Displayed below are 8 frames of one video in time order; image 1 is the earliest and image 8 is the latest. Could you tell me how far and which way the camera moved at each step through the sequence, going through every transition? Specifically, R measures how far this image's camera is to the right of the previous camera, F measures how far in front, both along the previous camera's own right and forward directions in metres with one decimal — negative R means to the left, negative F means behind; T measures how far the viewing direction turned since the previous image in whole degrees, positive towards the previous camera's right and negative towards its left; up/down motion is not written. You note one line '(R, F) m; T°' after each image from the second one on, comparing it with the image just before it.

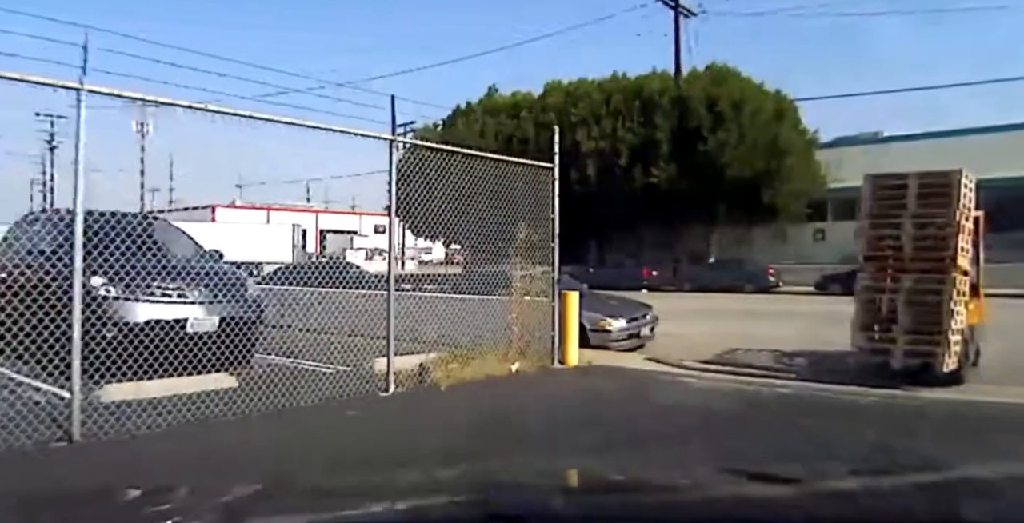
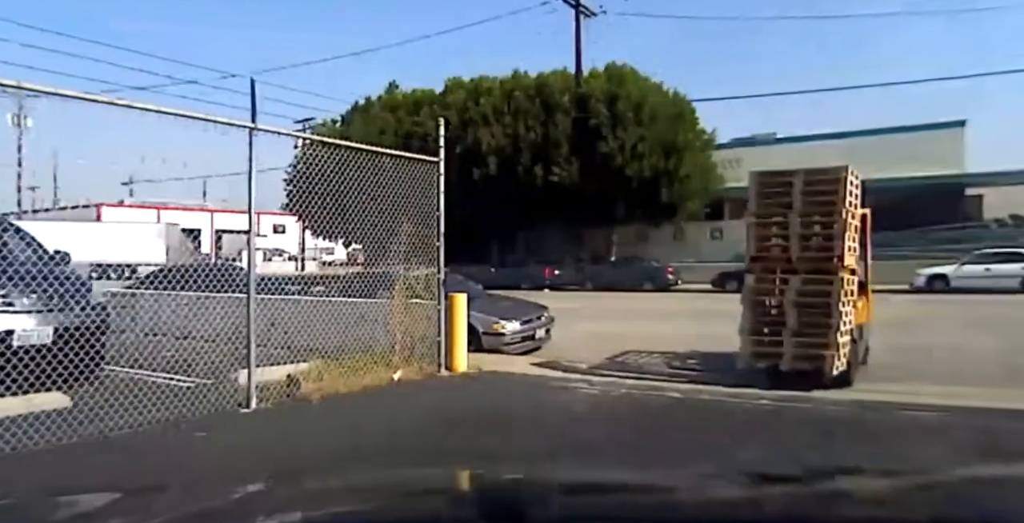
(+1.4, +0.9) m; +4°
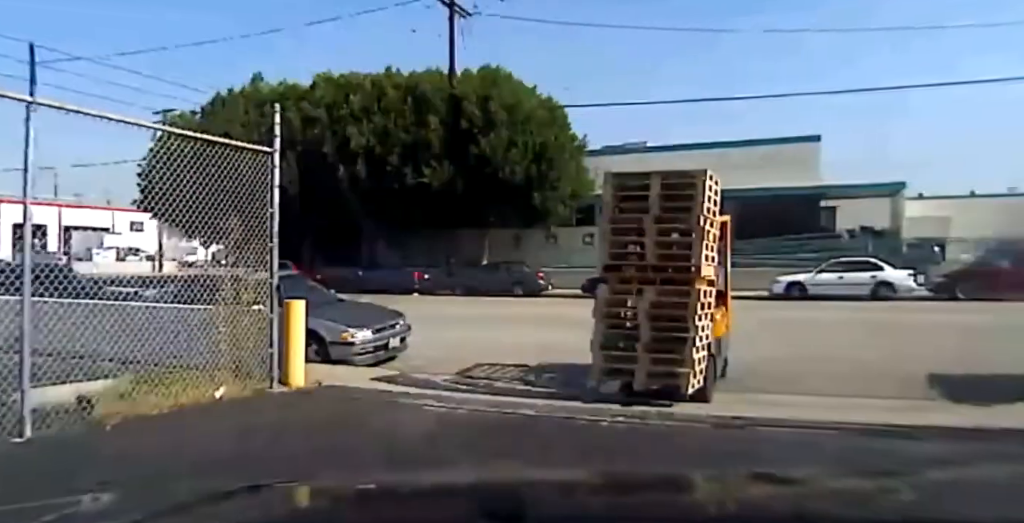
(+0.6, +0.8) m; +10°
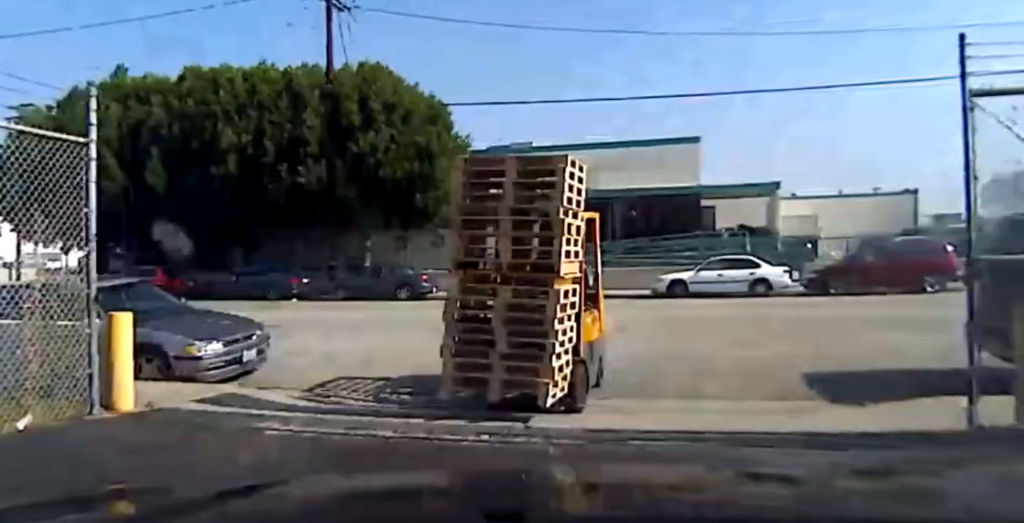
(+0.4, +0.6) m; +9°
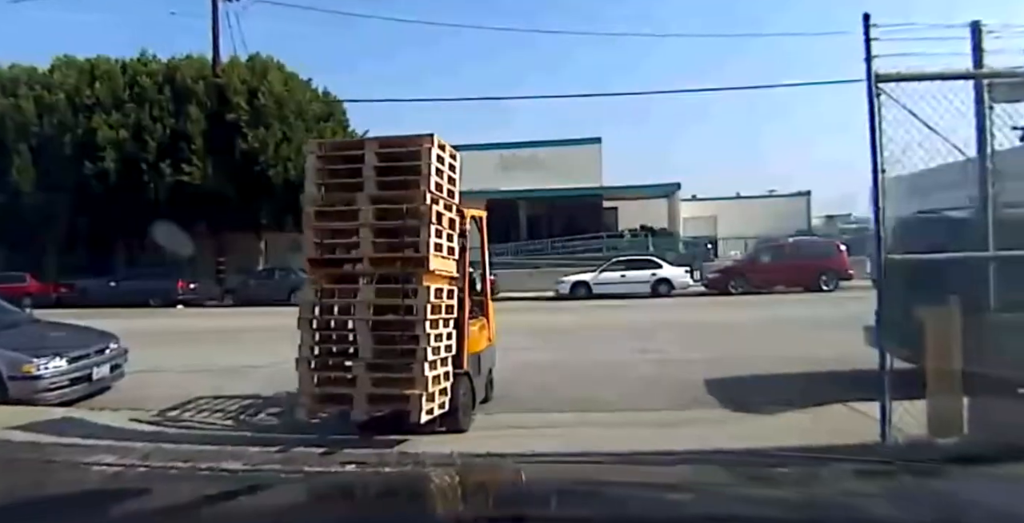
(+0.2, +0.4) m; +8°
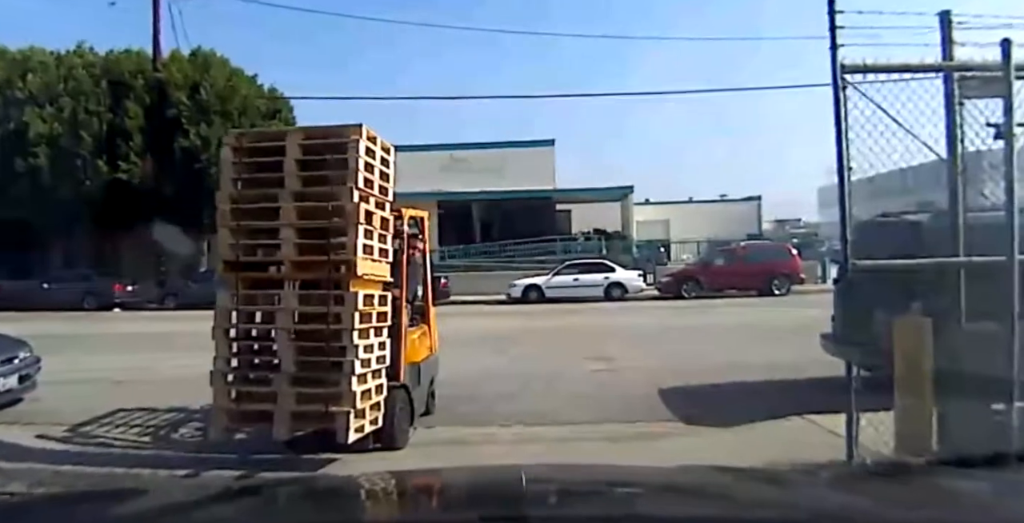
(+0.1, +0.2) m; +4°
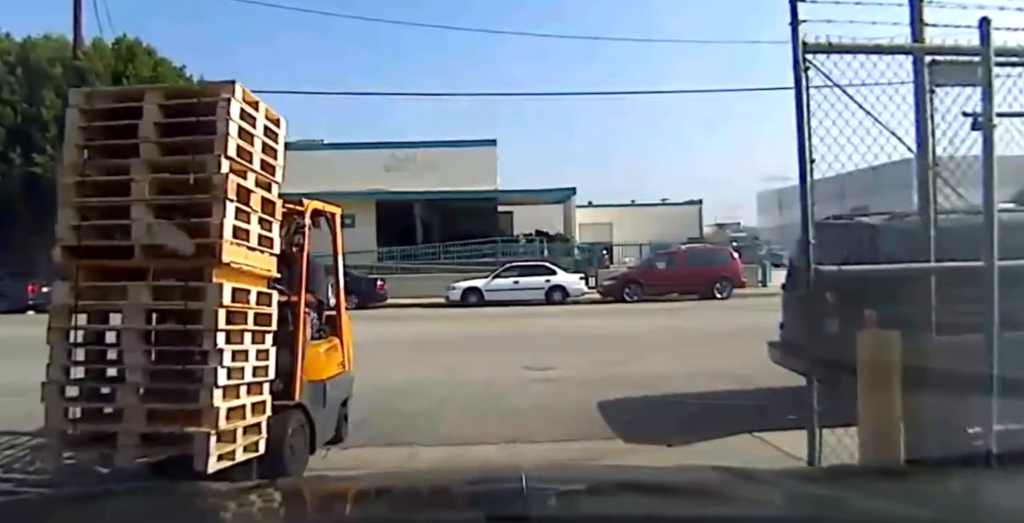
(+0.1, +0.3) m; +5°
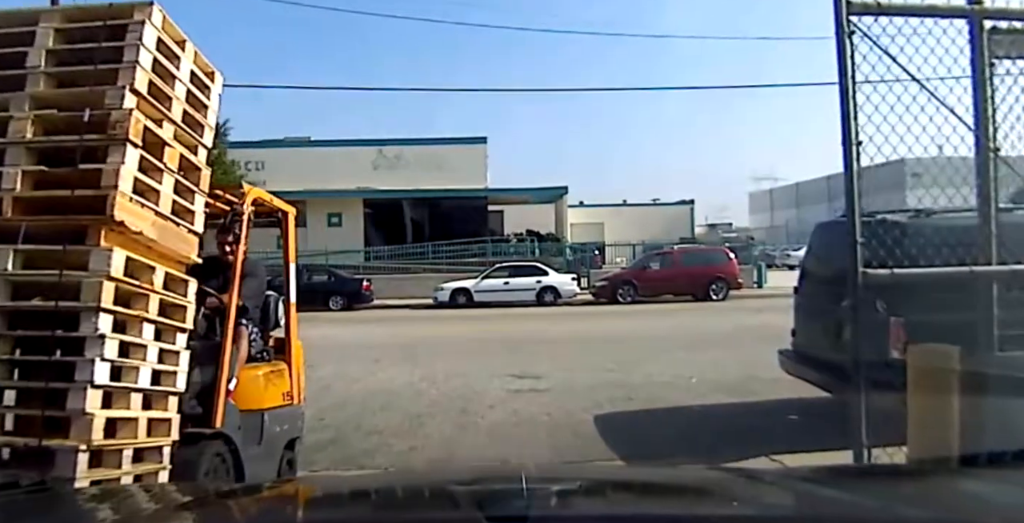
(0.0, +0.3) m; +1°
